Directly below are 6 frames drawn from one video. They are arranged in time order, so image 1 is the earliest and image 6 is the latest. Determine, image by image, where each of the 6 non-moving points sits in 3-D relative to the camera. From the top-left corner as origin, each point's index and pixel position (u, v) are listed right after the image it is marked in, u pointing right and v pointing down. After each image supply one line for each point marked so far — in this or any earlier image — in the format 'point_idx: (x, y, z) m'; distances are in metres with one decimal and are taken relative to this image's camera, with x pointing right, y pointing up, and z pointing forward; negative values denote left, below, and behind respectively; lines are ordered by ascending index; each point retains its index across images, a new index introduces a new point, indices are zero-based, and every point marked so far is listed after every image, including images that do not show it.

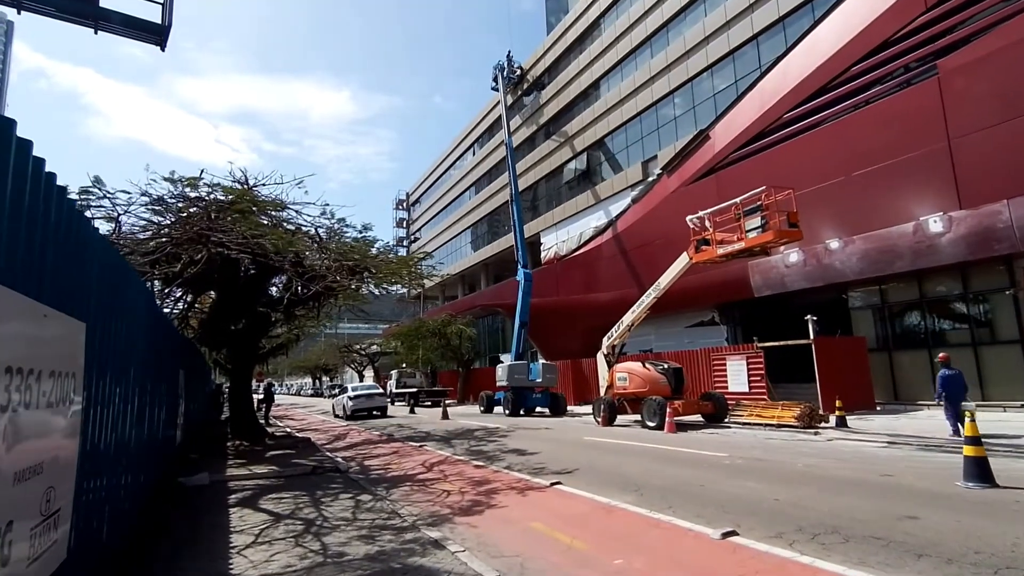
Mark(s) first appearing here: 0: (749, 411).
0: (+6.9, -3.6, +18.1) m
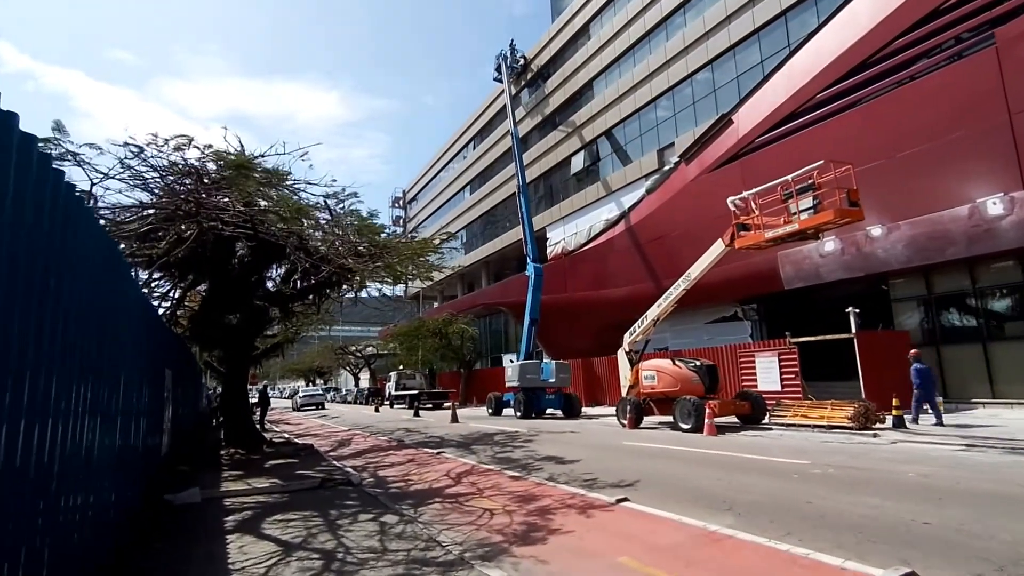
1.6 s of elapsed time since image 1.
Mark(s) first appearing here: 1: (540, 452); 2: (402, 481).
0: (+7.4, -3.3, +16.6) m
1: (+0.6, -3.3, +12.3) m
2: (-1.8, -3.3, +10.5) m
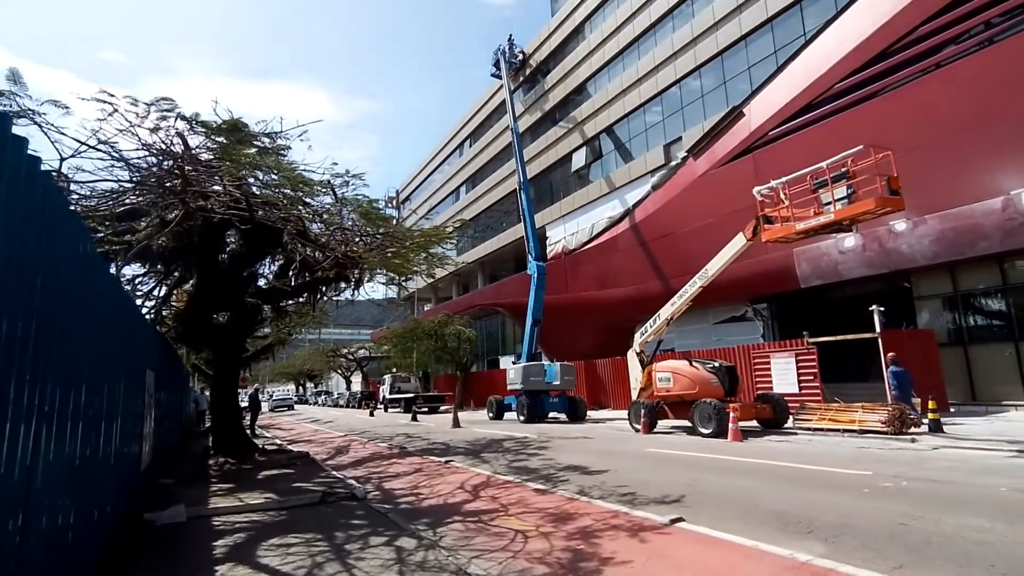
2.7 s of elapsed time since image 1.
0: (+7.7, -3.2, +15.7) m
1: (+0.9, -3.2, +11.3) m
2: (-1.5, -3.1, +9.4) m
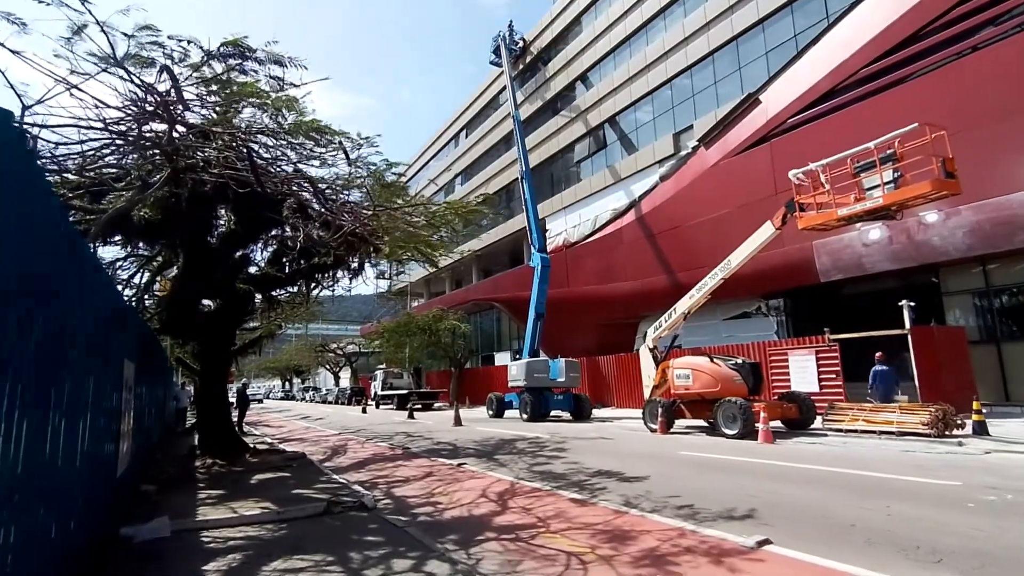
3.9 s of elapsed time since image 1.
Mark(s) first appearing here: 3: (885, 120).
0: (+8.0, -3.0, +14.8) m
1: (+1.3, -2.9, +10.3) m
2: (-1.1, -2.9, +8.3) m
3: (+10.9, +4.9, +18.1) m
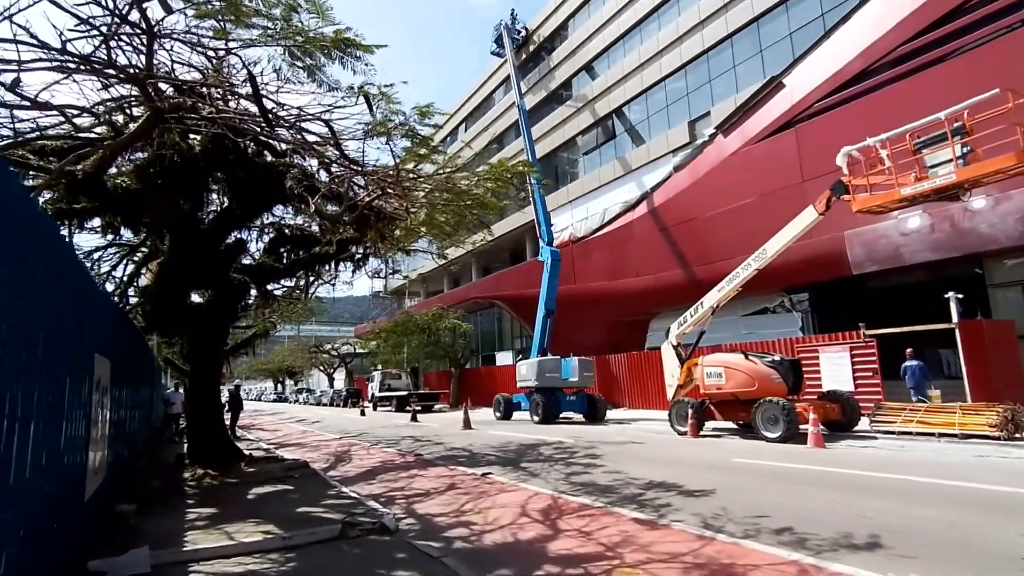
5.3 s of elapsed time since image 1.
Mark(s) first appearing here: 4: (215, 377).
0: (+8.4, -2.8, +13.6) m
1: (+1.8, -2.7, +9.0) m
2: (-0.6, -2.7, +7.0) m
3: (+11.3, +5.1, +17.0) m
4: (-5.6, -1.6, +11.7) m
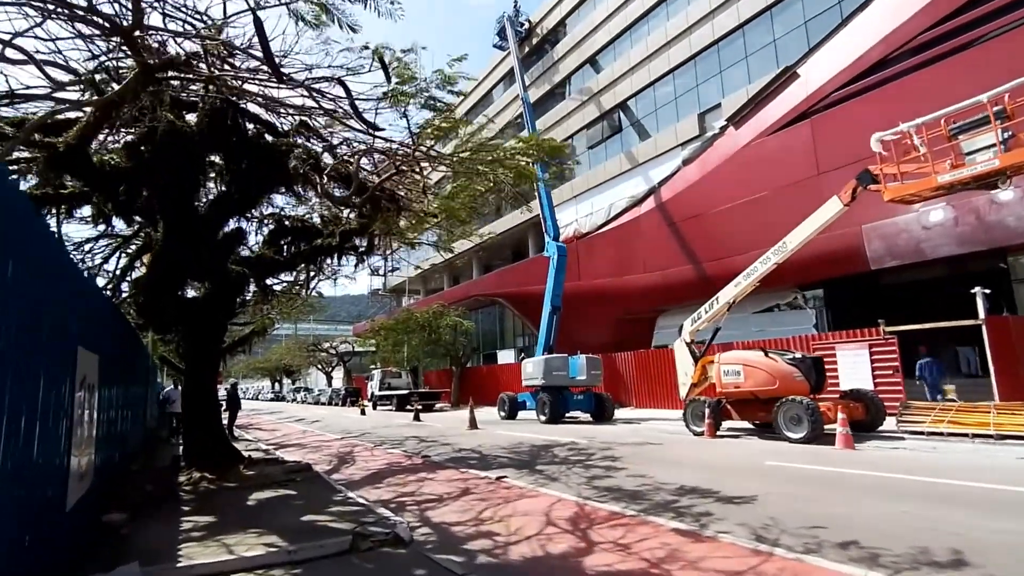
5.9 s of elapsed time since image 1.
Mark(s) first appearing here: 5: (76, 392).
0: (+8.7, -2.7, +13.0) m
1: (+2.0, -2.6, +8.4) m
2: (-0.3, -2.6, +6.4) m
3: (+11.5, +5.2, +16.4) m
4: (-5.3, -1.5, +11.0) m
5: (-4.0, -1.1, +5.7) m
